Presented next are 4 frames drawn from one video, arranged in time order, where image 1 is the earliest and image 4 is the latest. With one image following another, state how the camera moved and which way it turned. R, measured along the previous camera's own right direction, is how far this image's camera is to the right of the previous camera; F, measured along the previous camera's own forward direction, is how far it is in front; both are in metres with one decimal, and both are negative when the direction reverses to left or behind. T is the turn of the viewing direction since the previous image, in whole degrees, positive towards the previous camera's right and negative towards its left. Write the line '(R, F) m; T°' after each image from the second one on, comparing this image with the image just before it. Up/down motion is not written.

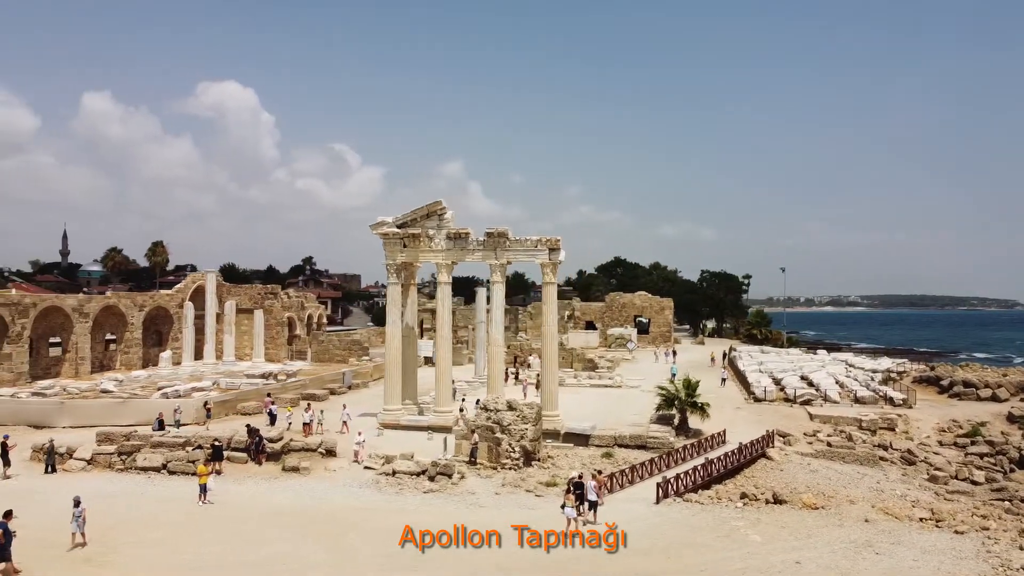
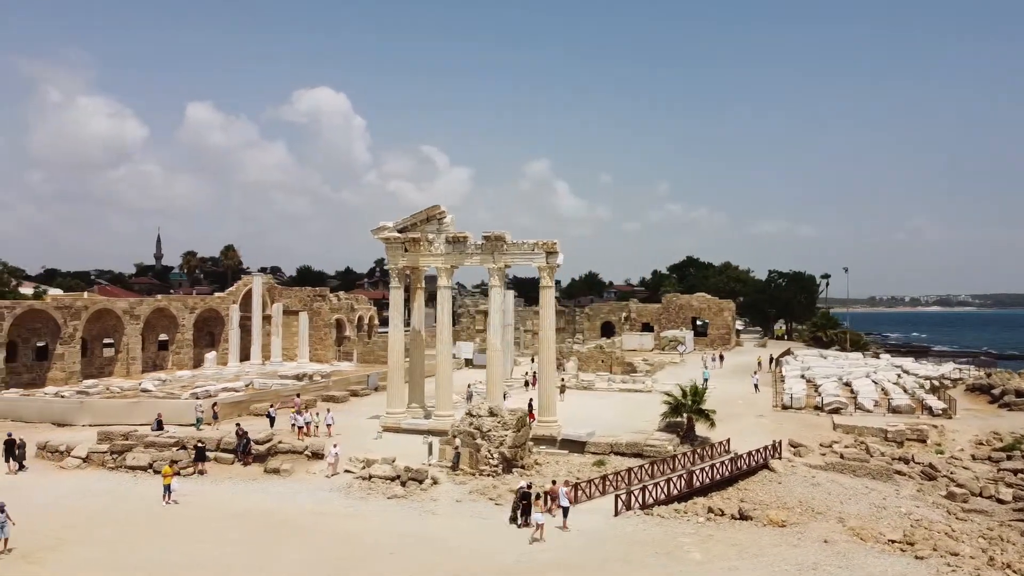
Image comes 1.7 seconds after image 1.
(+2.7, +0.3) m; -7°
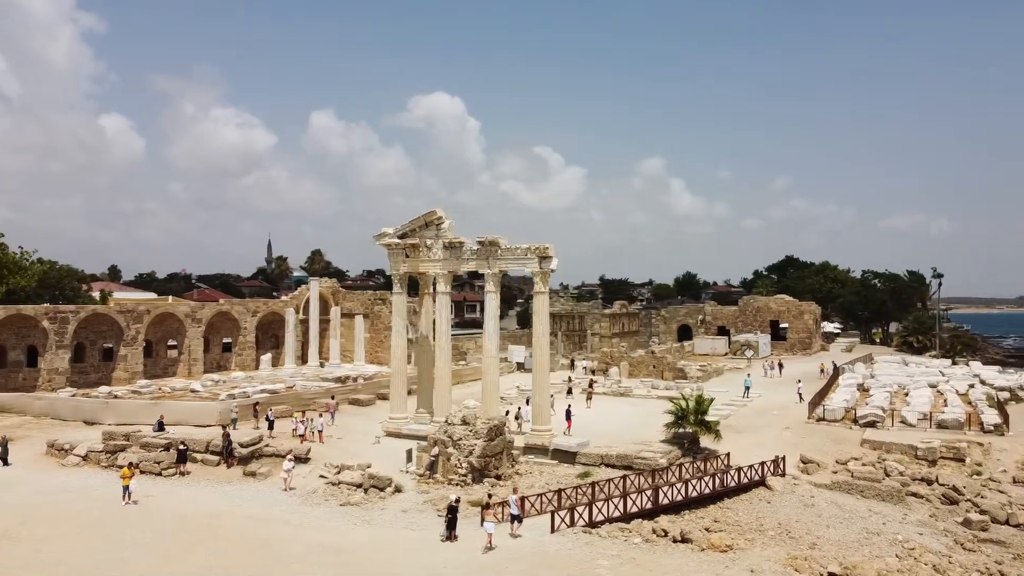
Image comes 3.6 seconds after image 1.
(+3.5, +0.6) m; -9°
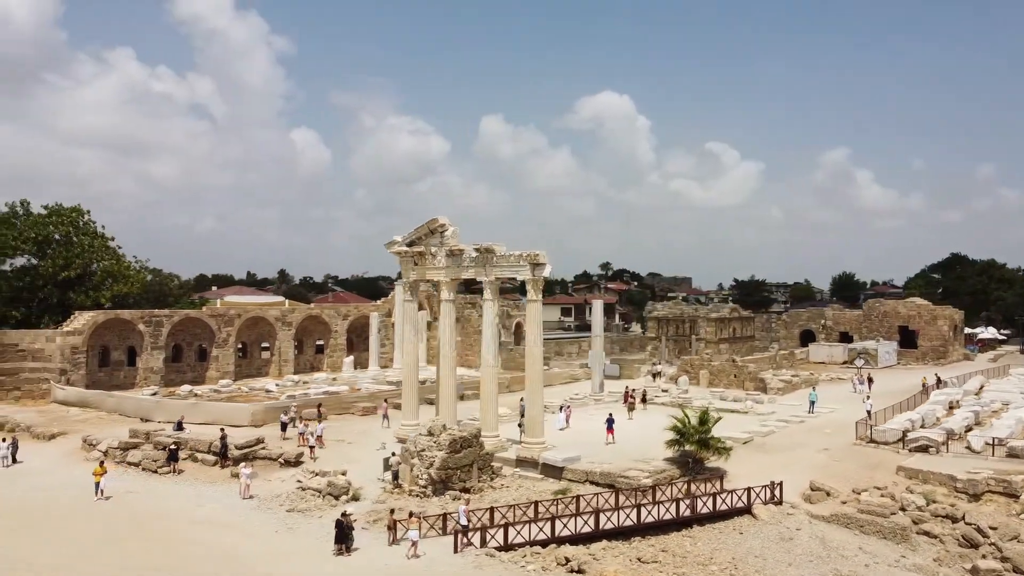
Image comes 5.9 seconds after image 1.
(+5.0, +1.1) m; -13°
